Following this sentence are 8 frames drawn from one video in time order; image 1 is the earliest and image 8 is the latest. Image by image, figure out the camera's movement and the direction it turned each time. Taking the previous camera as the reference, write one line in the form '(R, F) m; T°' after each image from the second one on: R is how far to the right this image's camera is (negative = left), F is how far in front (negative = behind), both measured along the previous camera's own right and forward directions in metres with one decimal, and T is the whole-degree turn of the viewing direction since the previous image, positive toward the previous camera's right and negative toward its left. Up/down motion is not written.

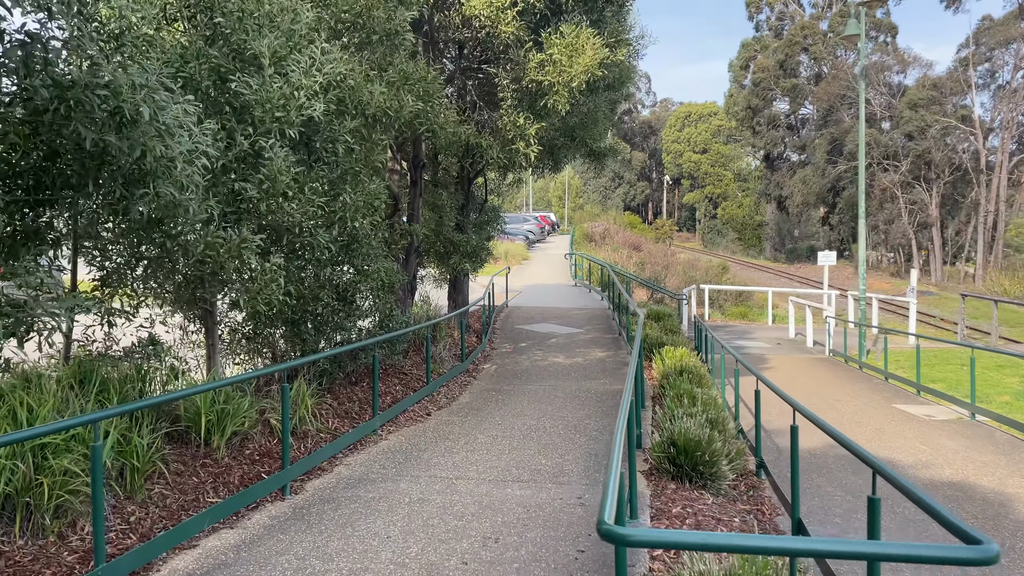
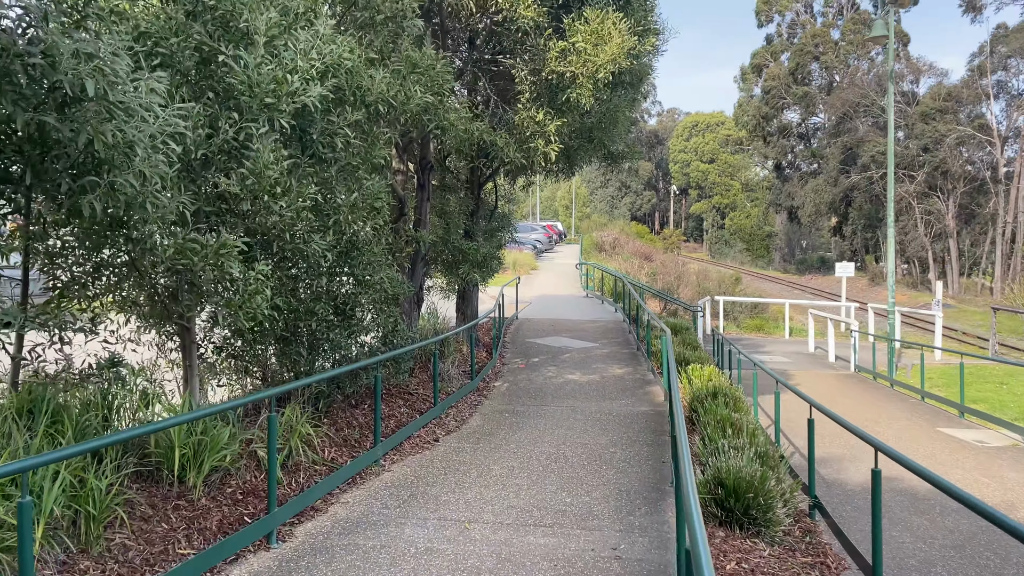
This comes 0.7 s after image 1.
(-0.1, +0.7) m; 0°
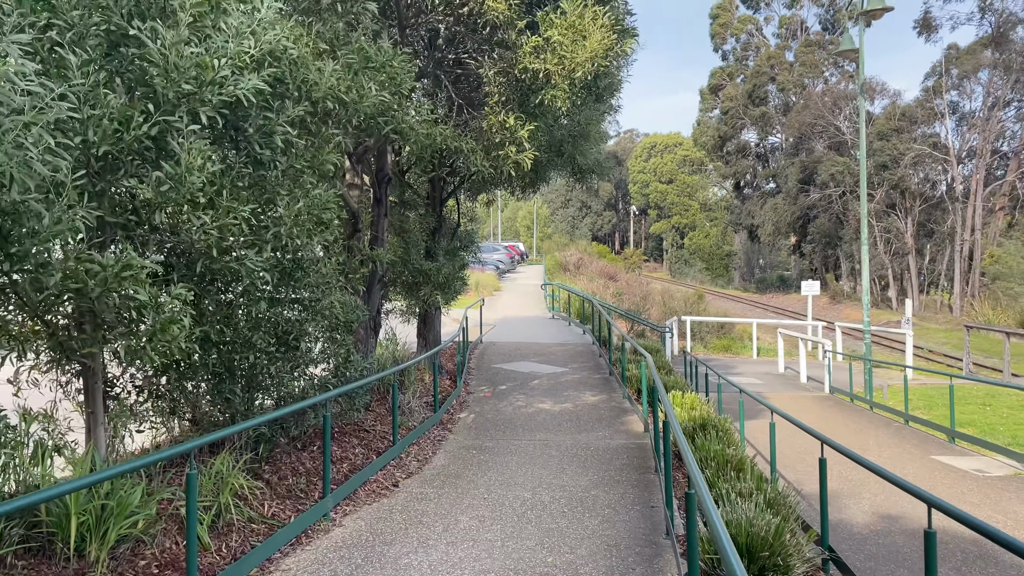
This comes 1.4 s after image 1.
(-0.1, +0.7) m; +3°
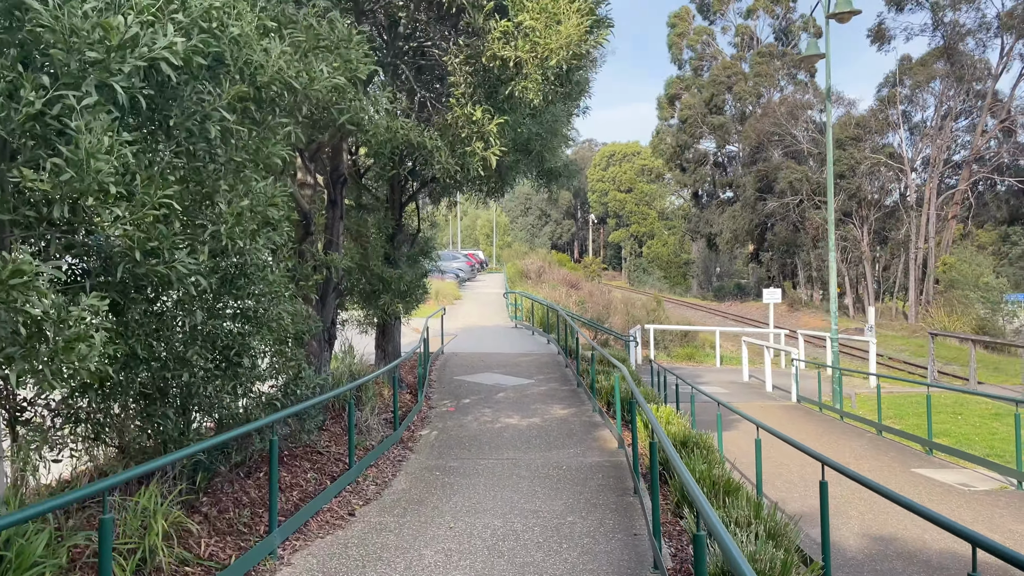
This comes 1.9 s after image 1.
(-0.1, +0.5) m; +3°
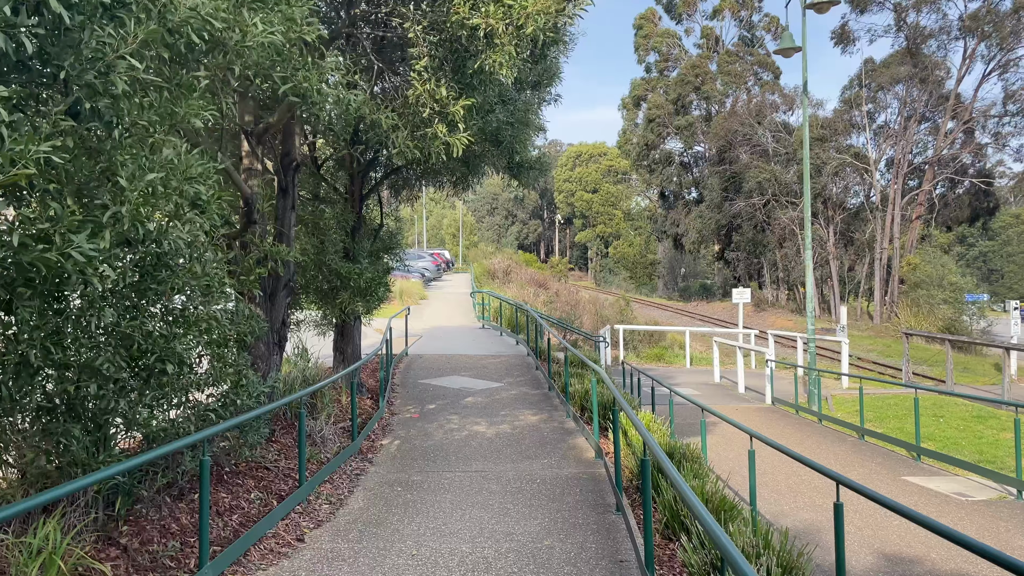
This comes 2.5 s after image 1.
(0.0, +0.6) m; +2°
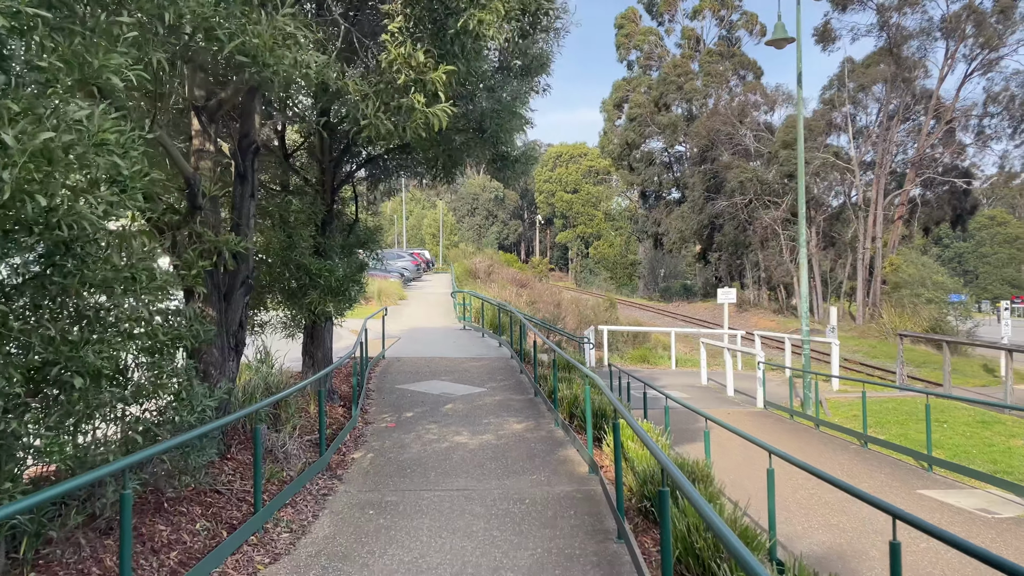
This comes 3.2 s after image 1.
(0.0, +0.7) m; +2°
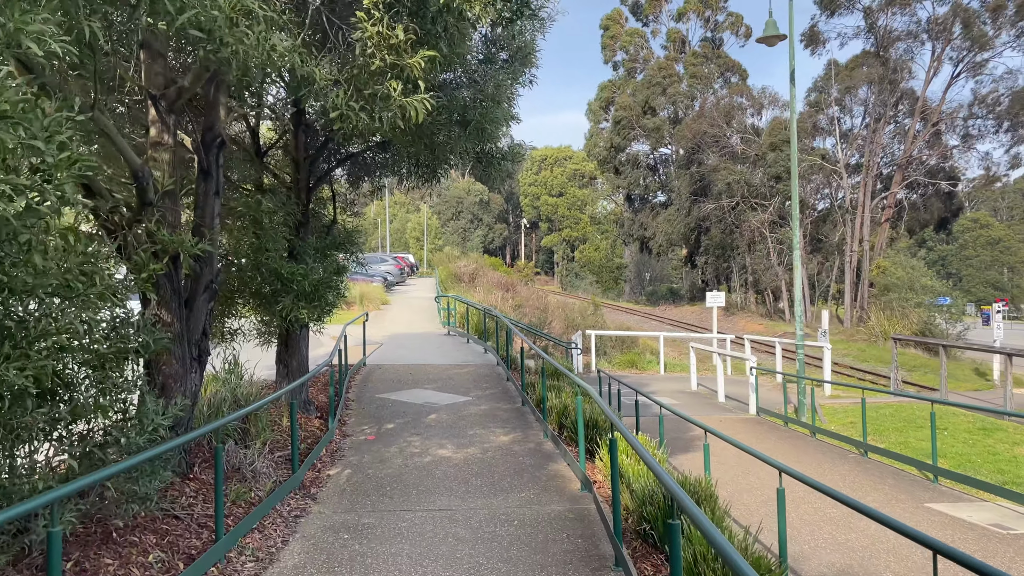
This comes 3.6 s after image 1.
(0.0, +0.4) m; +1°
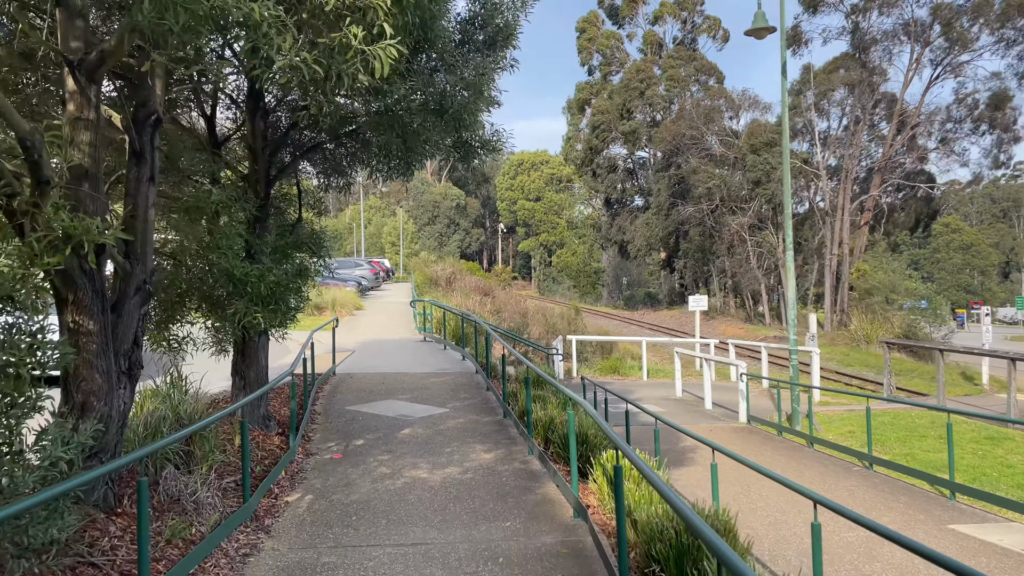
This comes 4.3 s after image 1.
(0.0, +0.7) m; +2°
